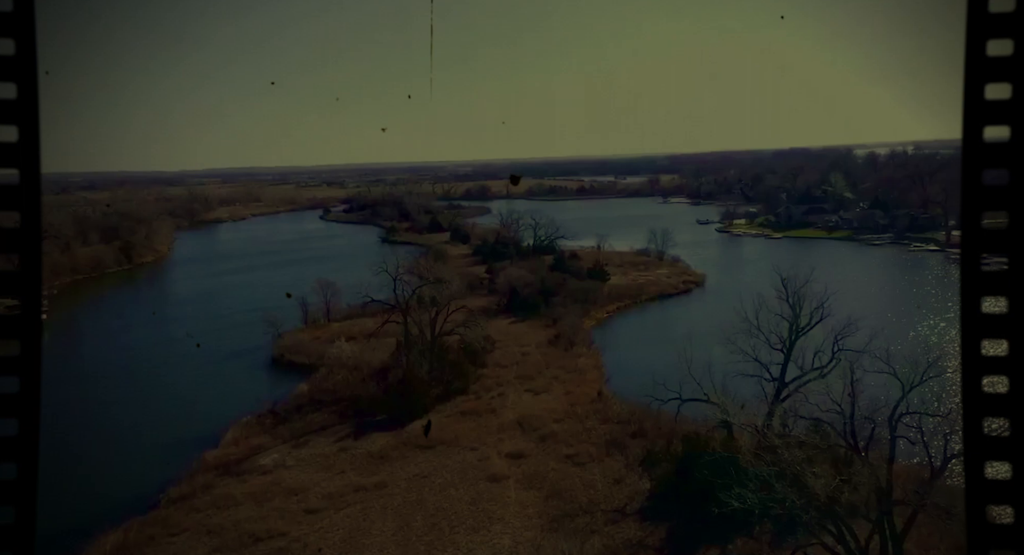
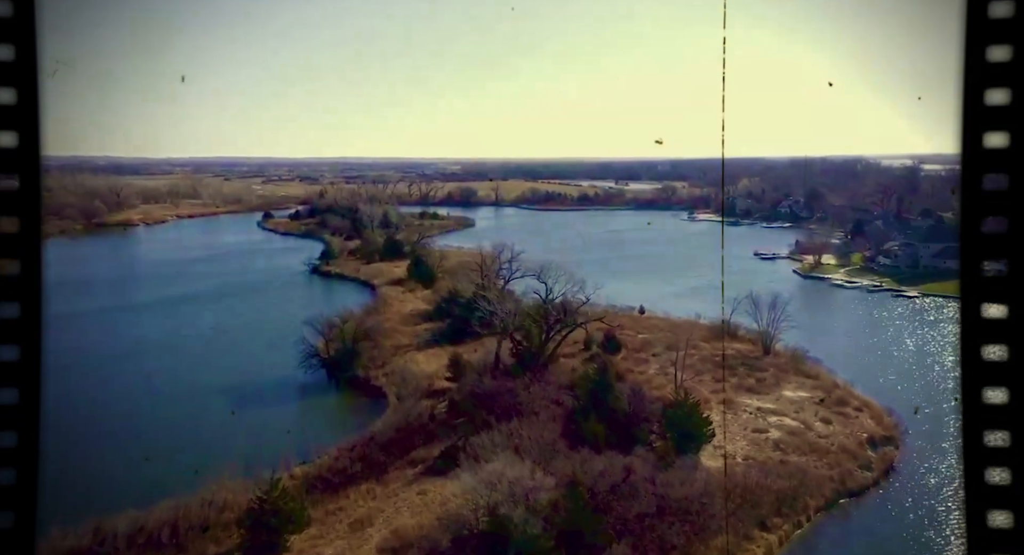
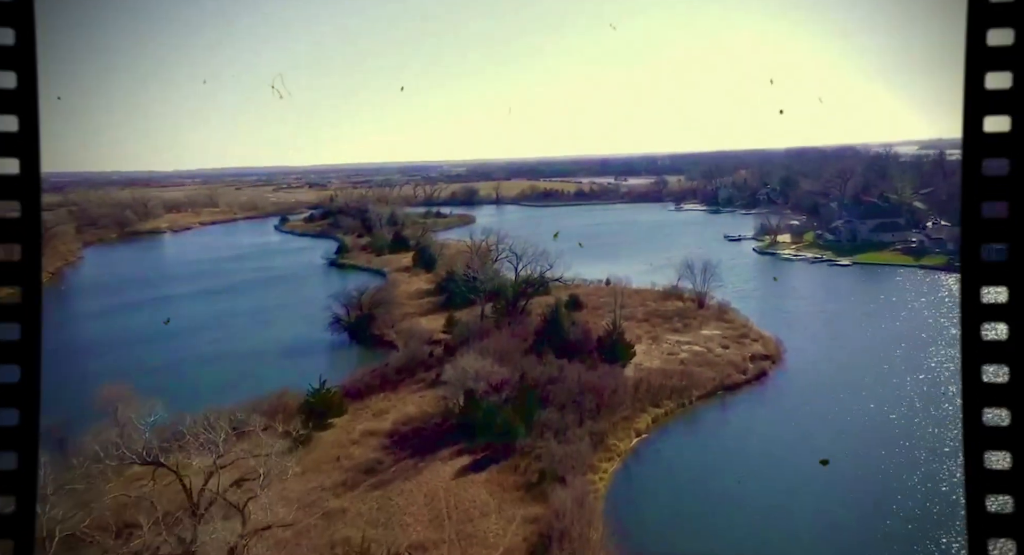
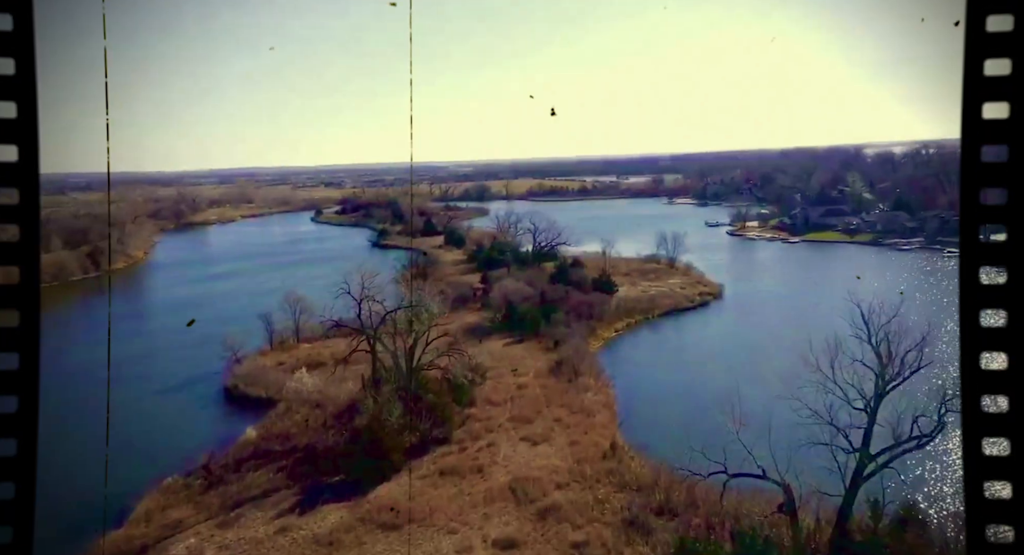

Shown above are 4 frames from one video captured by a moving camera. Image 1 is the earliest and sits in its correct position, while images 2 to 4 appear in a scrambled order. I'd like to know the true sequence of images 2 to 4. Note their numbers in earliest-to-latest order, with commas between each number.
4, 3, 2
